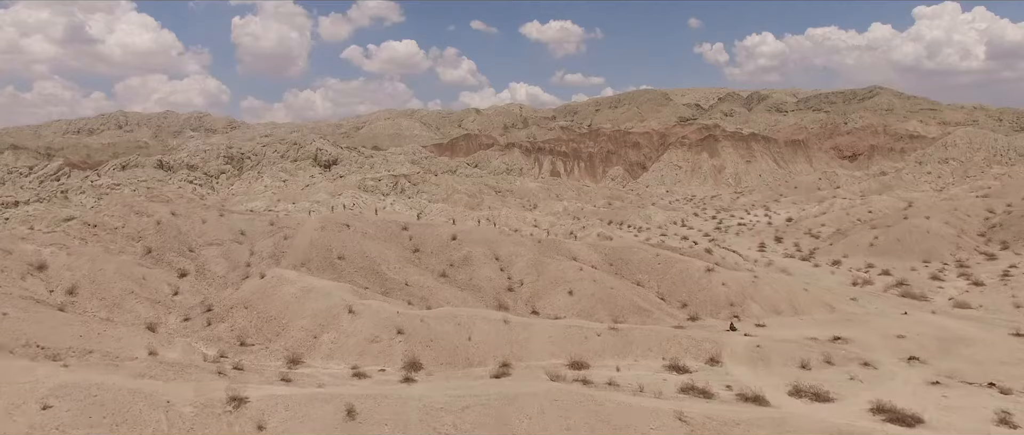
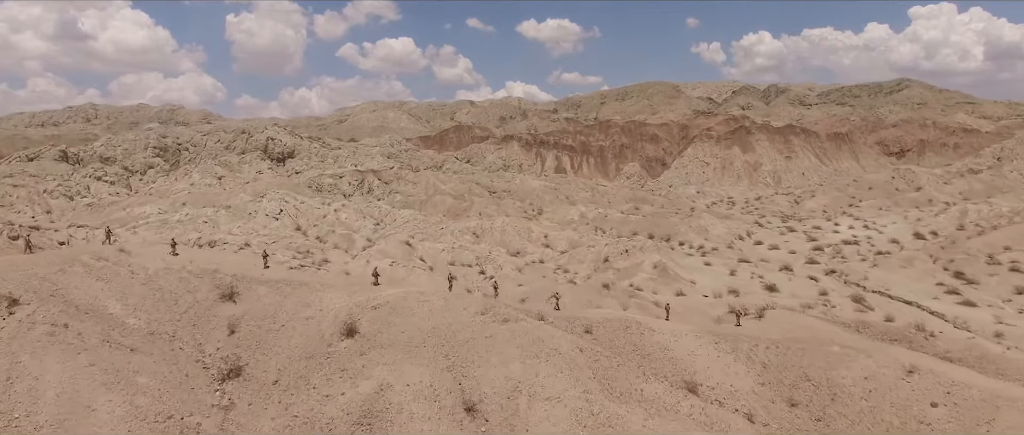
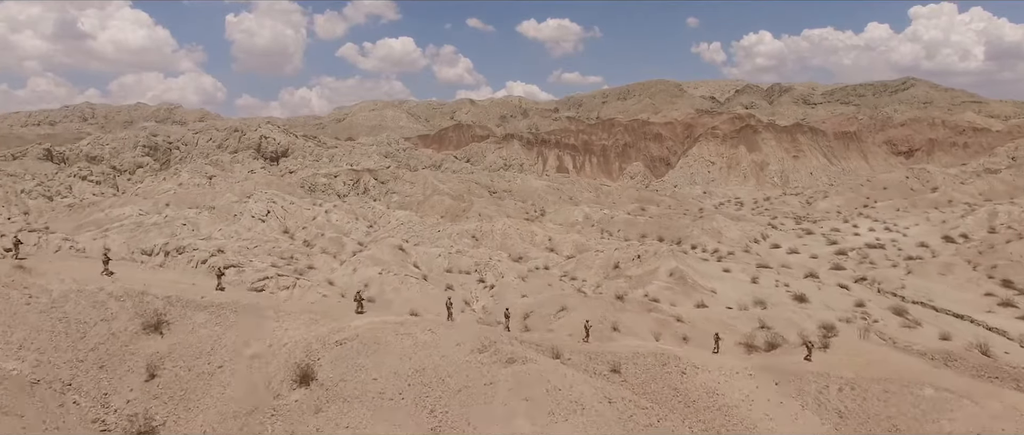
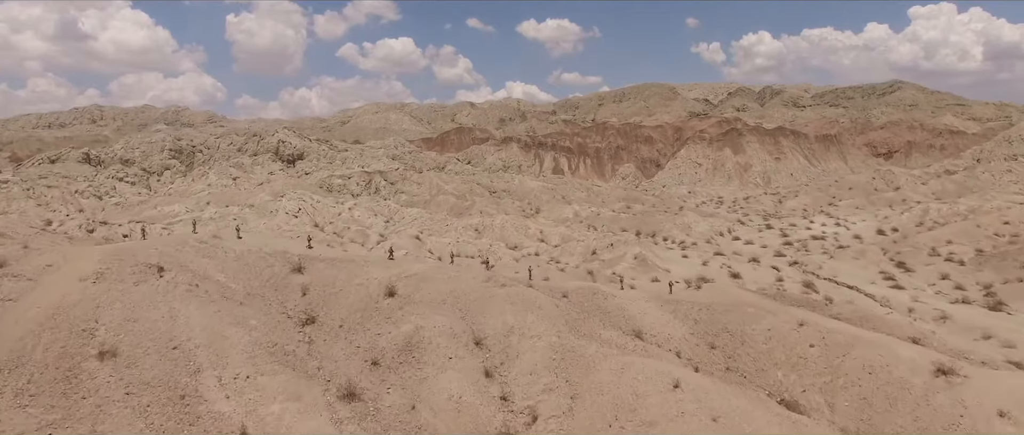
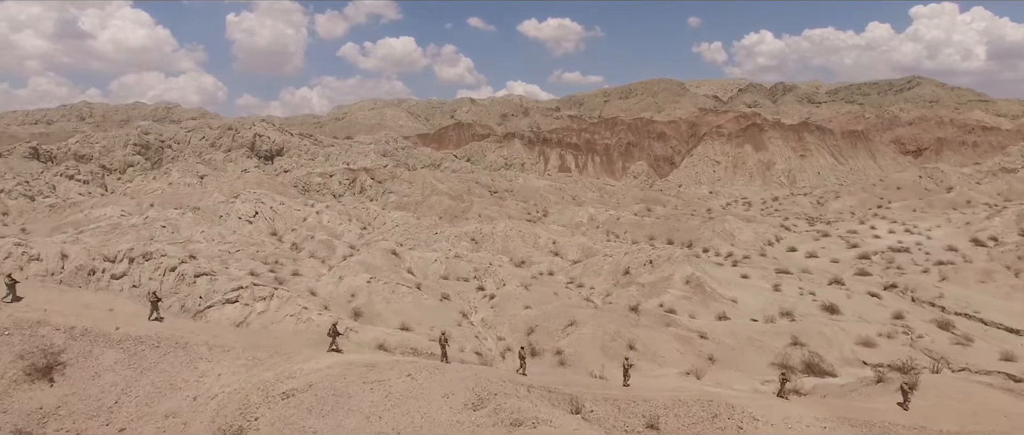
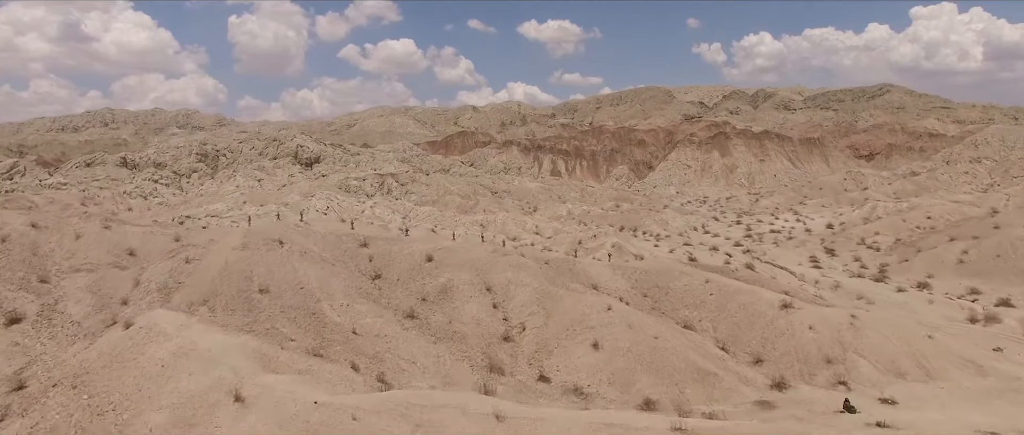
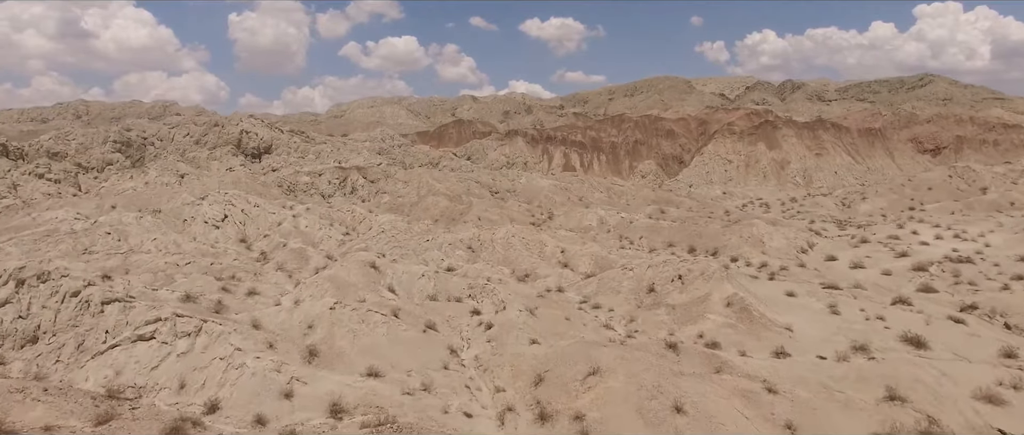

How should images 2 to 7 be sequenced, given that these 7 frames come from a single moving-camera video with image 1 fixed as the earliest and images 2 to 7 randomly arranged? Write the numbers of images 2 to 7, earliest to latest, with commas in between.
6, 4, 2, 3, 5, 7
